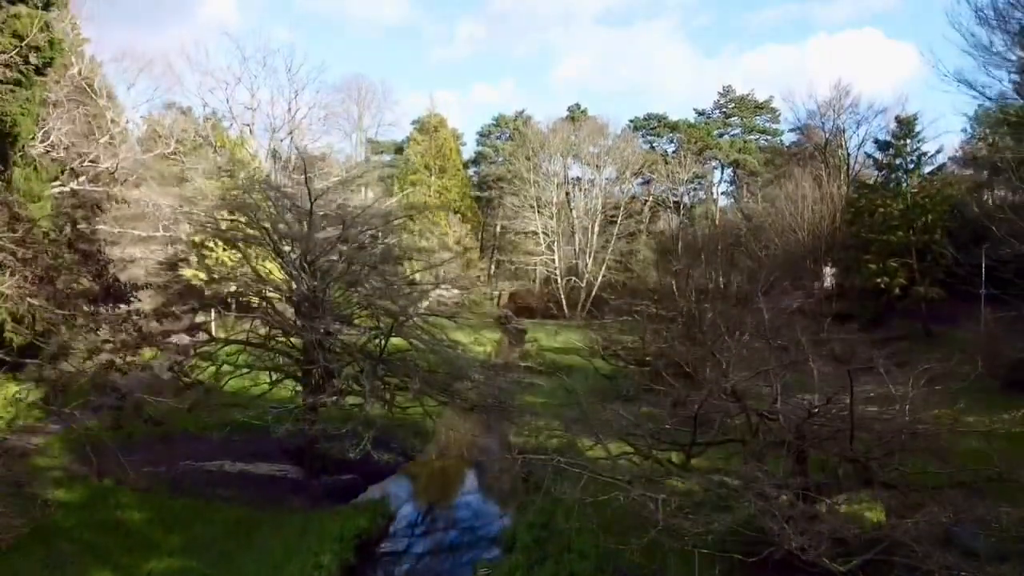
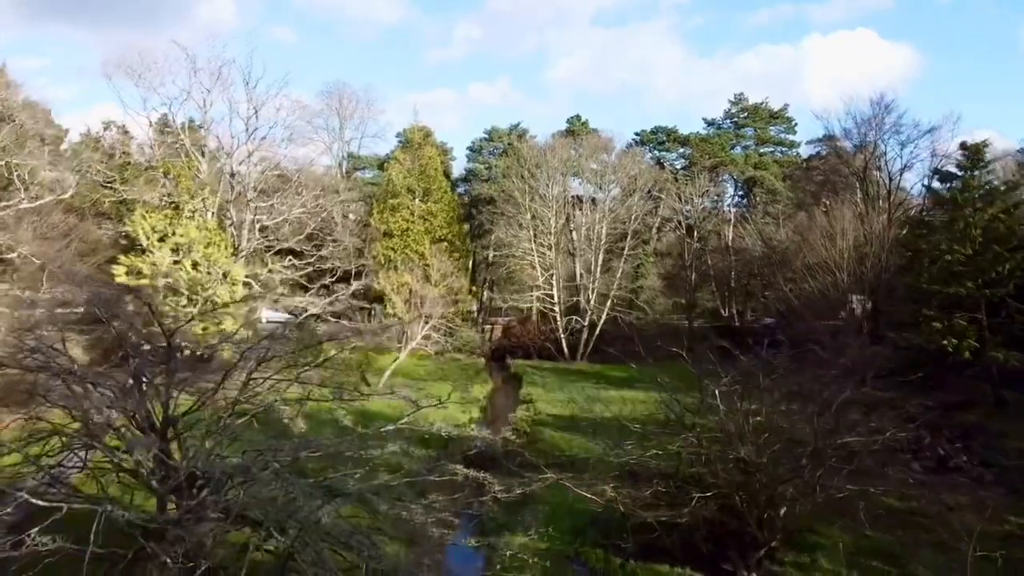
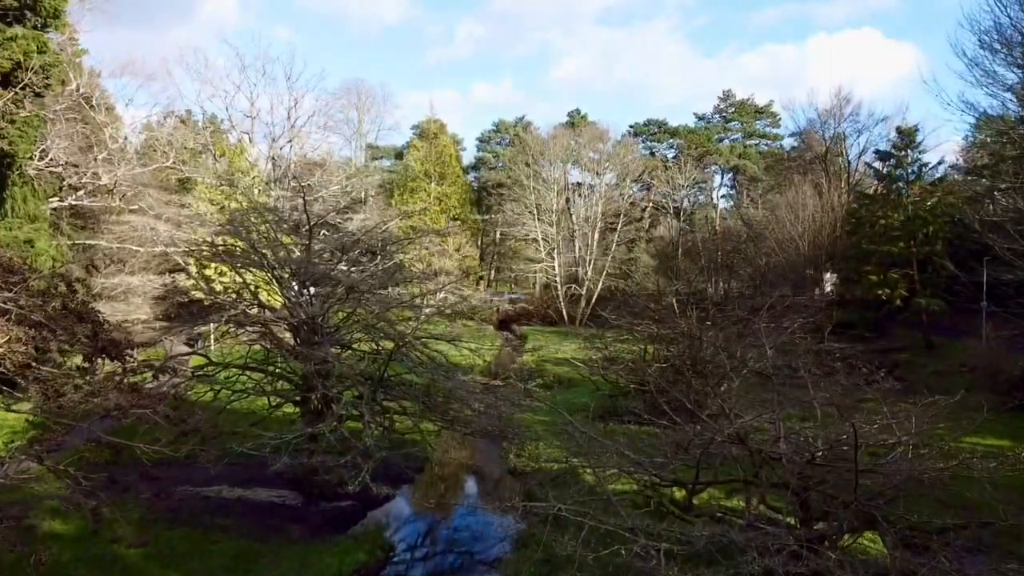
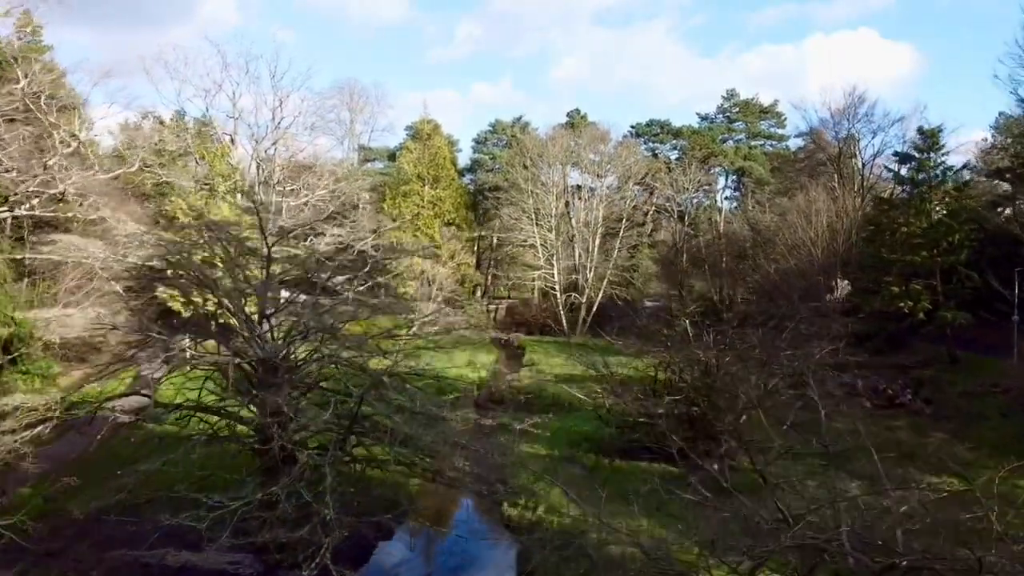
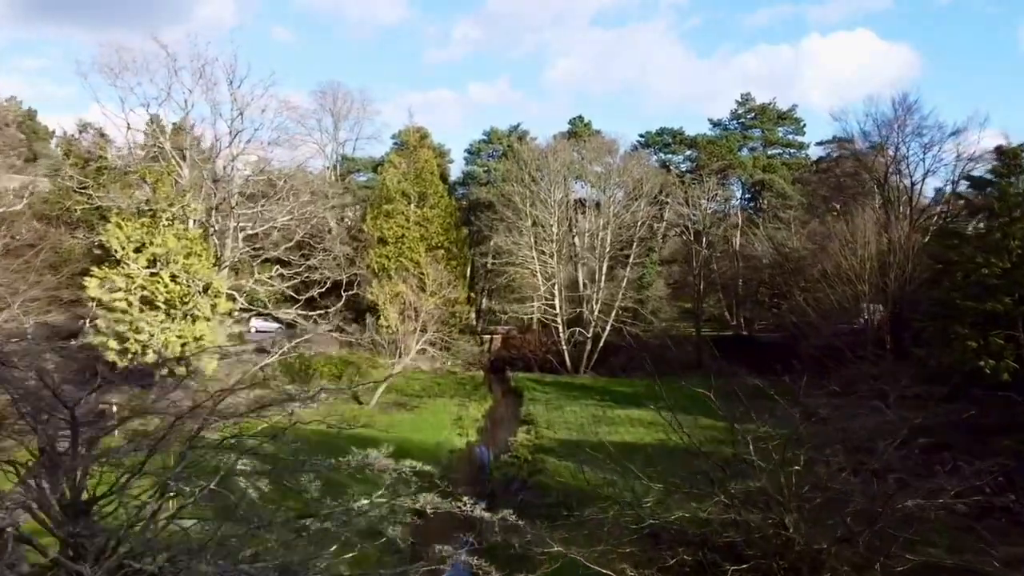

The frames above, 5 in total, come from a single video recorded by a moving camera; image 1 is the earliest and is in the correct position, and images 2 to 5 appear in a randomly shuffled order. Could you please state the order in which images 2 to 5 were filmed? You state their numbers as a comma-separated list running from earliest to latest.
3, 4, 2, 5
